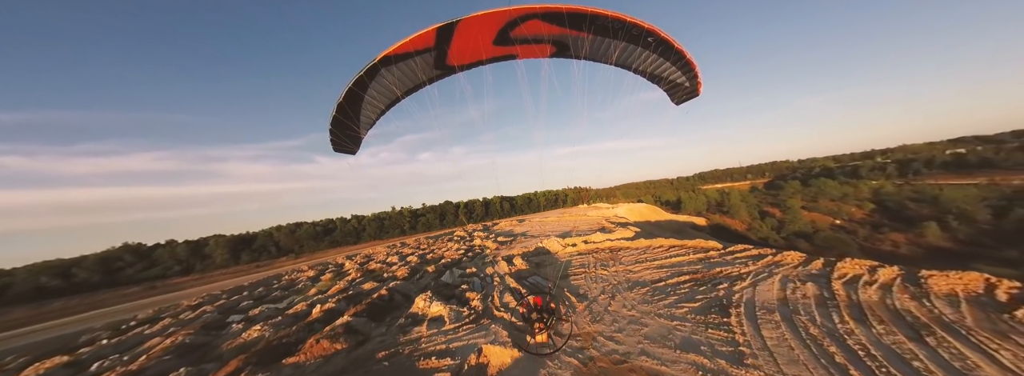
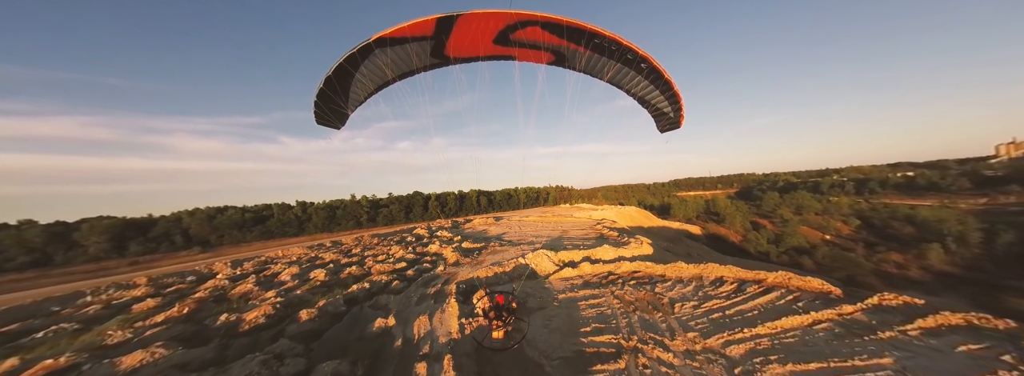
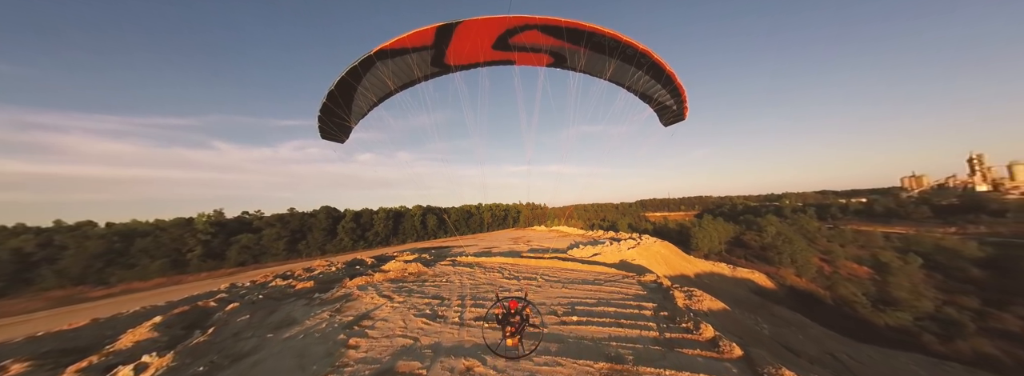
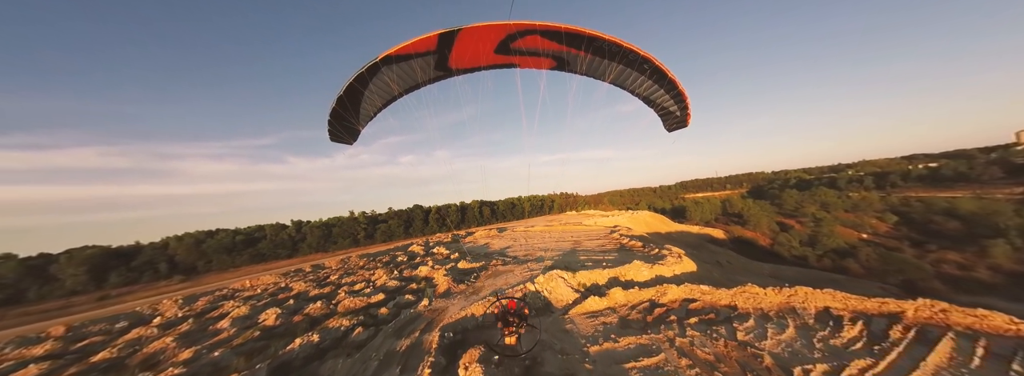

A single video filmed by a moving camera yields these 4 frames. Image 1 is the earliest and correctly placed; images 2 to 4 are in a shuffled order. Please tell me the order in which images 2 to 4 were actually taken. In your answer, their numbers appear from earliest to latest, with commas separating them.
2, 4, 3
